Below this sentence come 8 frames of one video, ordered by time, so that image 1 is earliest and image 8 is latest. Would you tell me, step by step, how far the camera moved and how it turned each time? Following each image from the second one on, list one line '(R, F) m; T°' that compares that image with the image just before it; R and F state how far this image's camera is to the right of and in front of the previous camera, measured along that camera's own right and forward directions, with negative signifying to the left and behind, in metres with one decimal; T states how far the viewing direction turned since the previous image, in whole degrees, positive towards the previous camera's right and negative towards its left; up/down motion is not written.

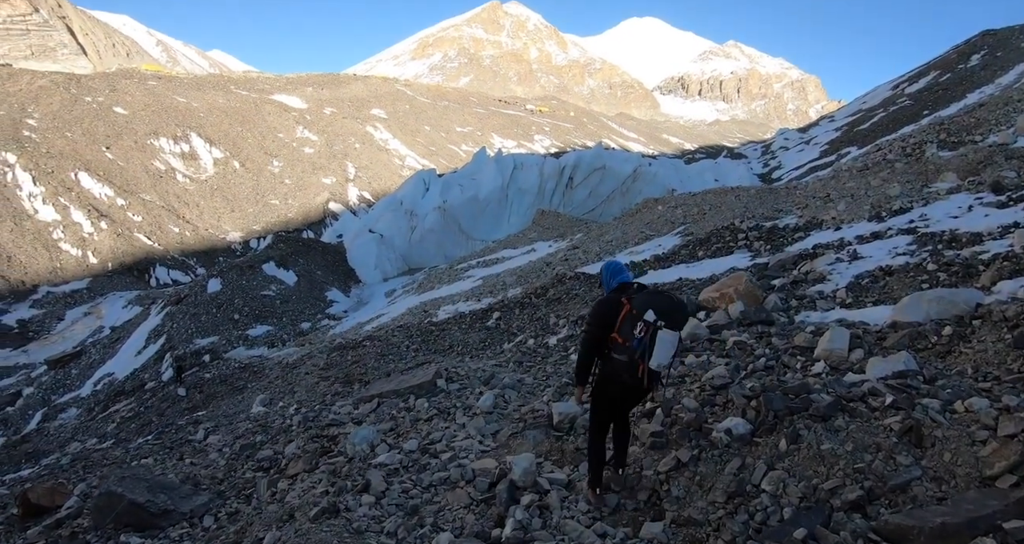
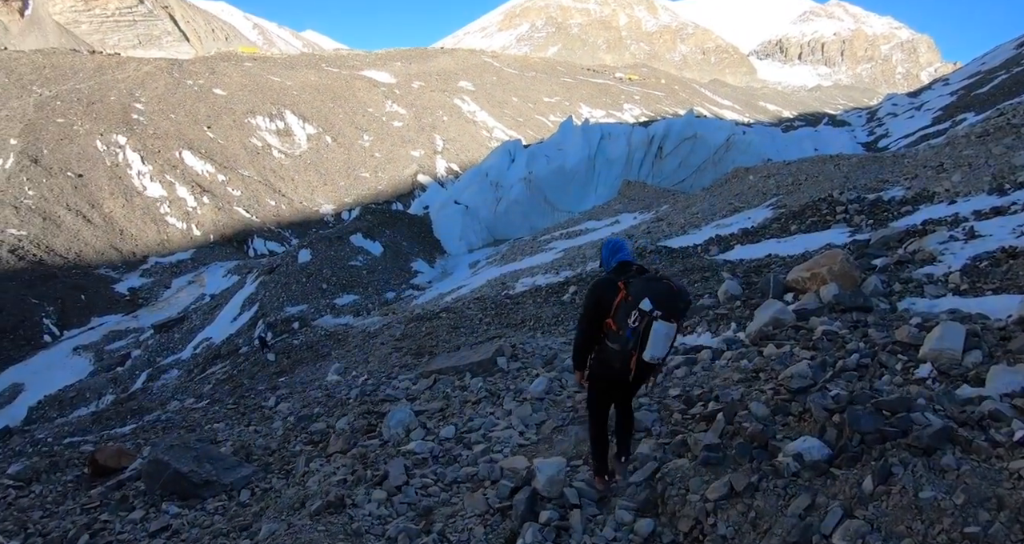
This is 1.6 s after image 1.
(+0.2, +0.4) m; -7°
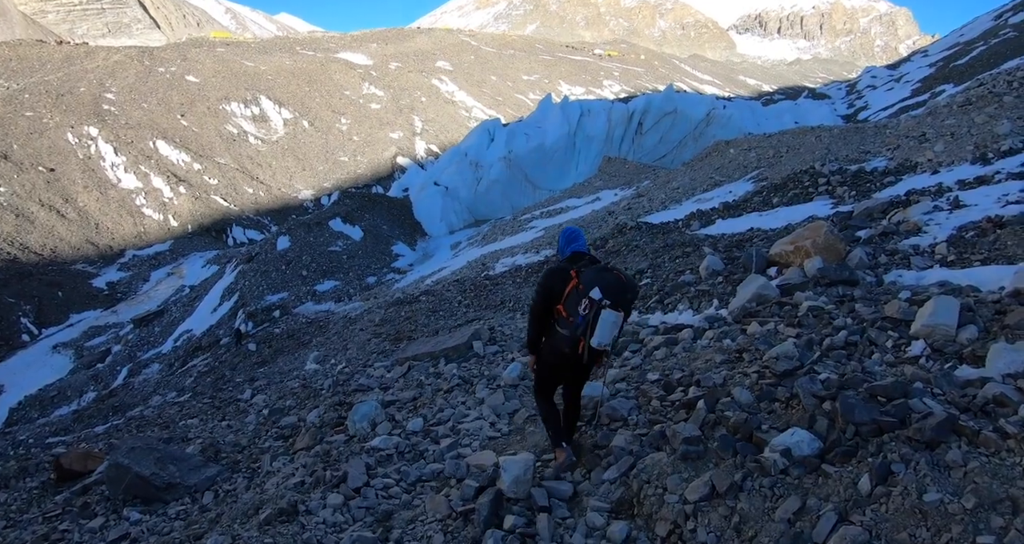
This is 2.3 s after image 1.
(+0.1, +0.2) m; +1°
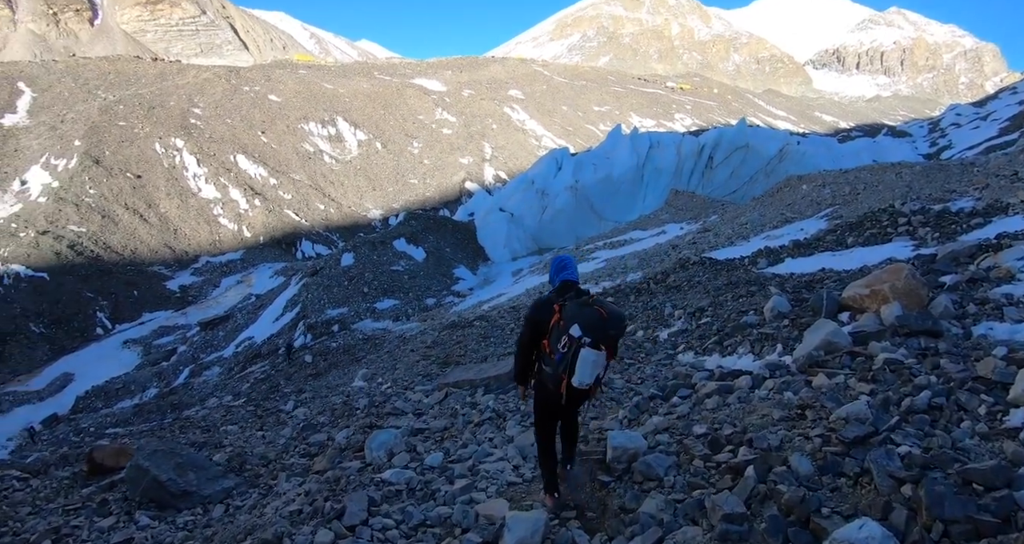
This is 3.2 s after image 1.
(+0.1, +0.3) m; -5°
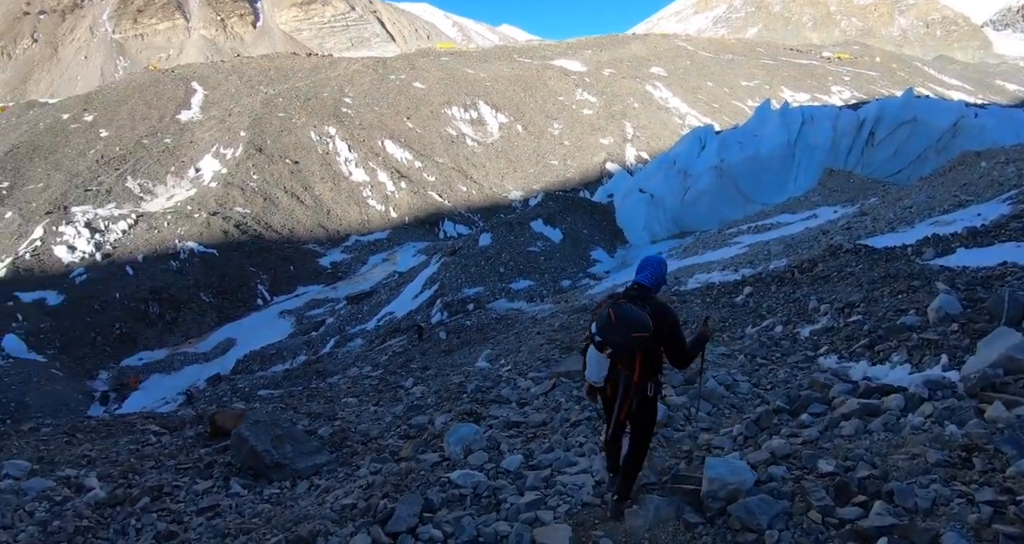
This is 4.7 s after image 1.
(+0.2, +0.4) m; -11°
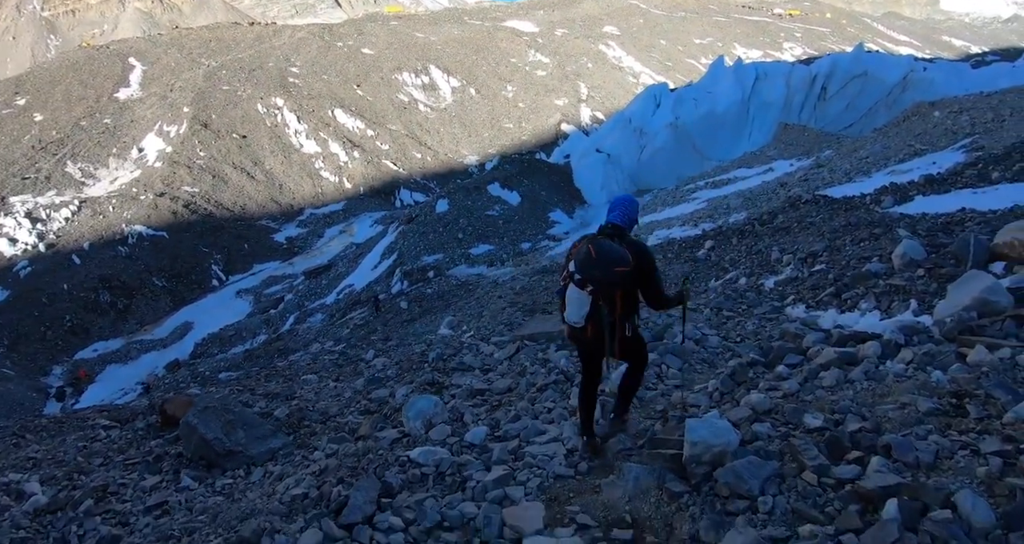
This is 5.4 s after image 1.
(0.0, +0.2) m; +3°
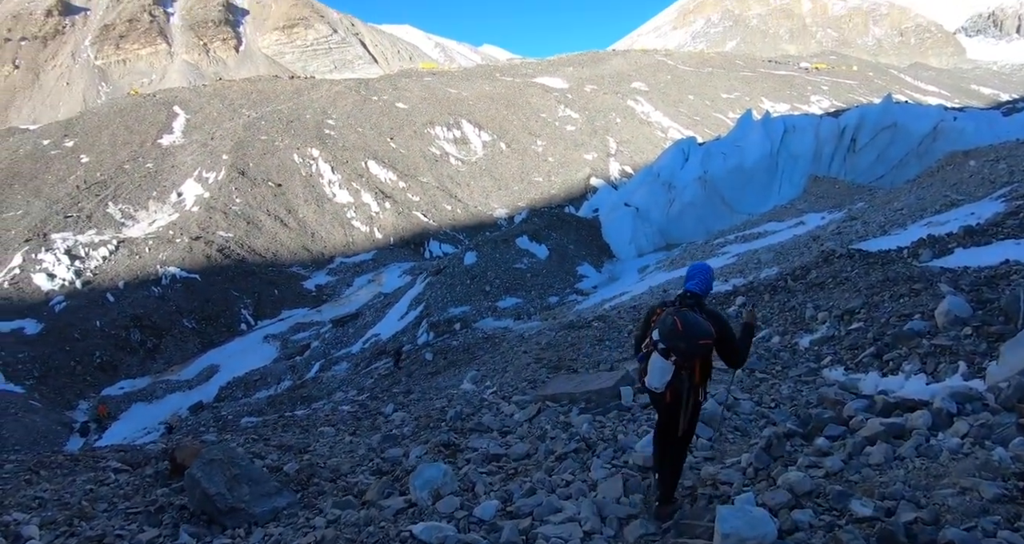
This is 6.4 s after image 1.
(+0.1, +0.2) m; -2°
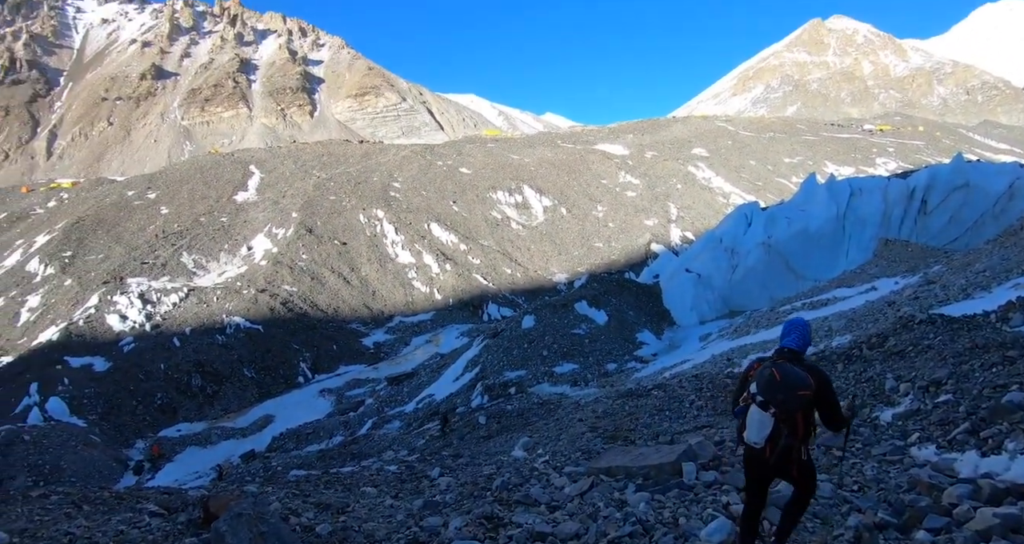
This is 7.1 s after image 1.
(0.0, +0.3) m; -5°
